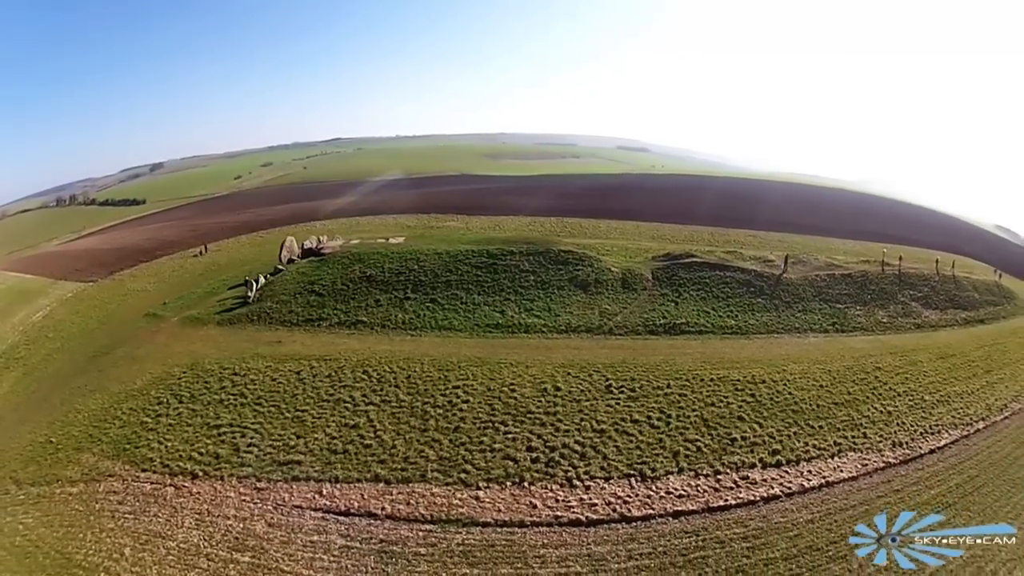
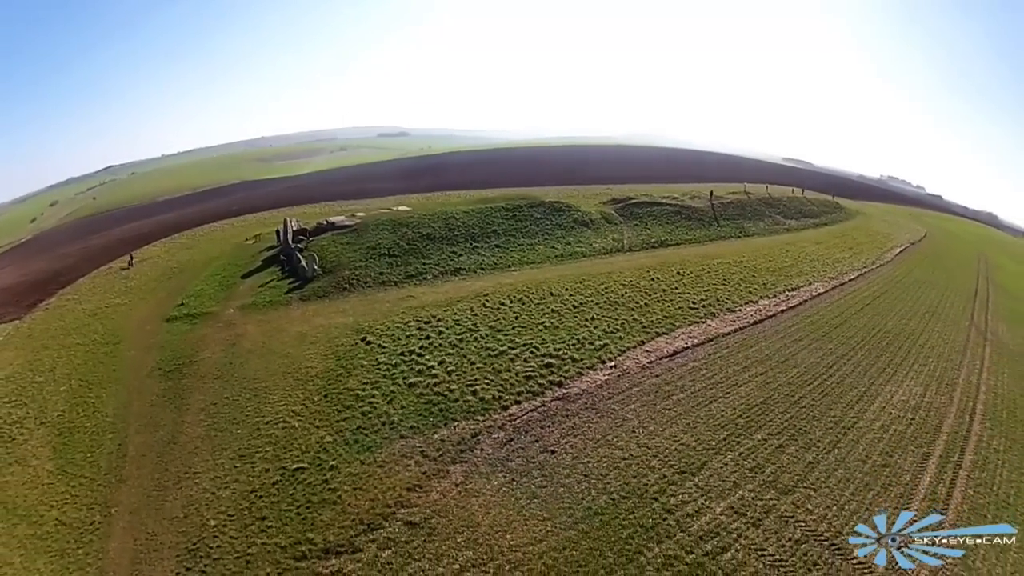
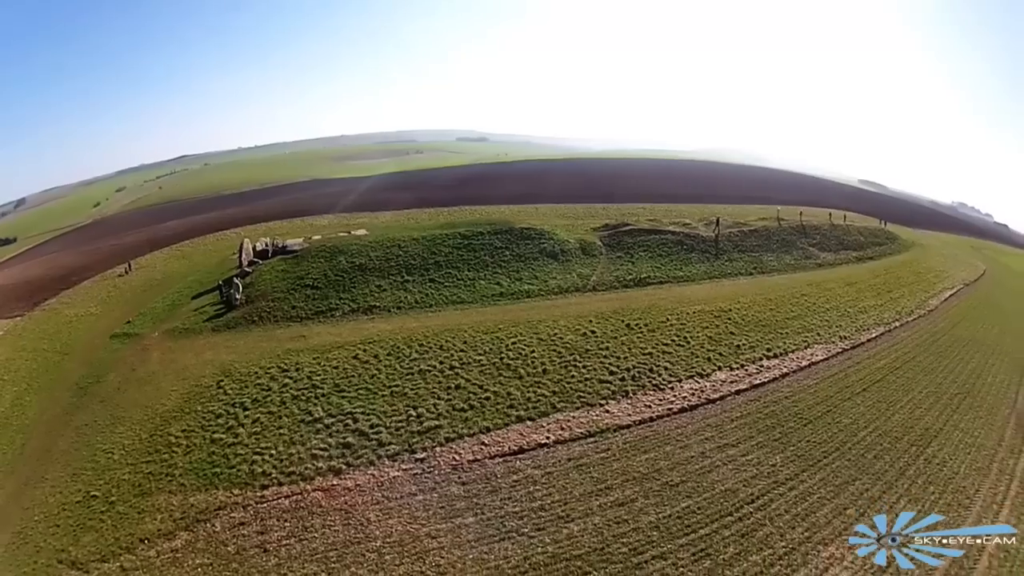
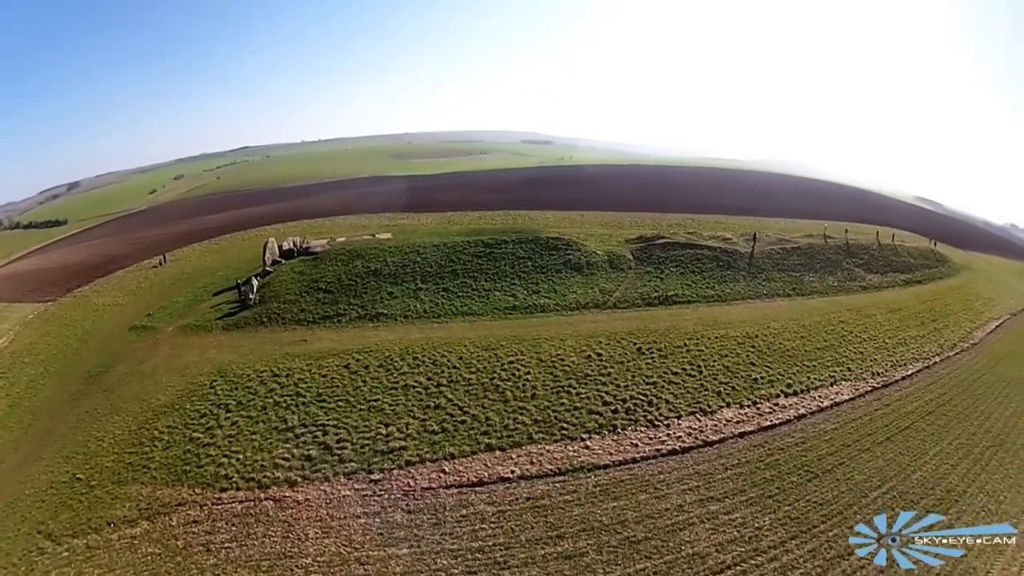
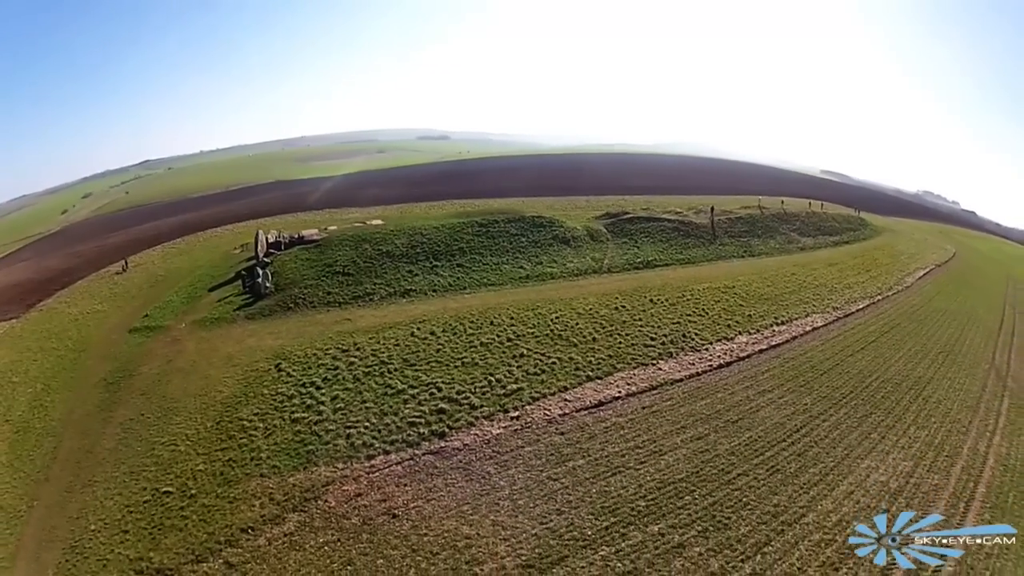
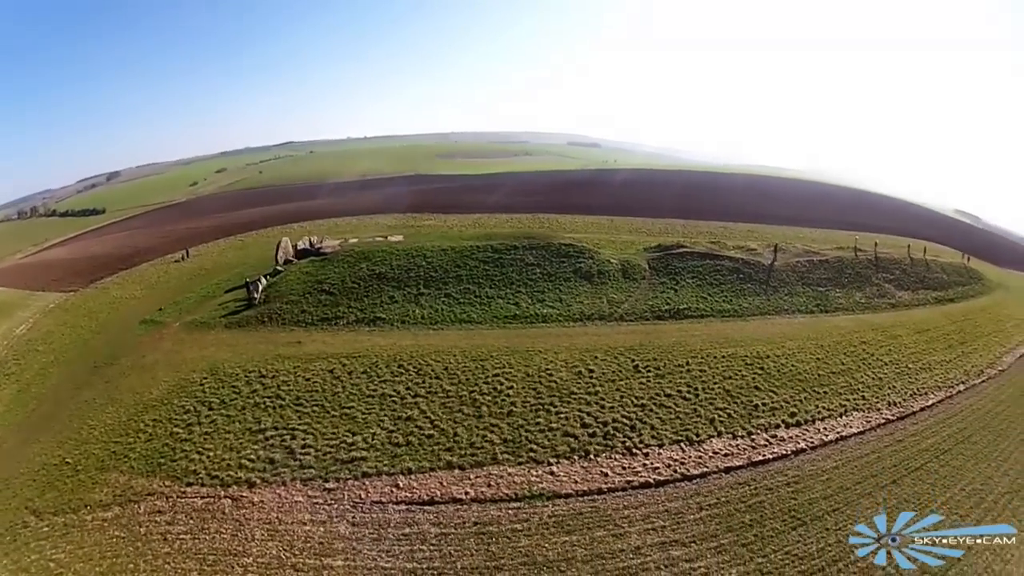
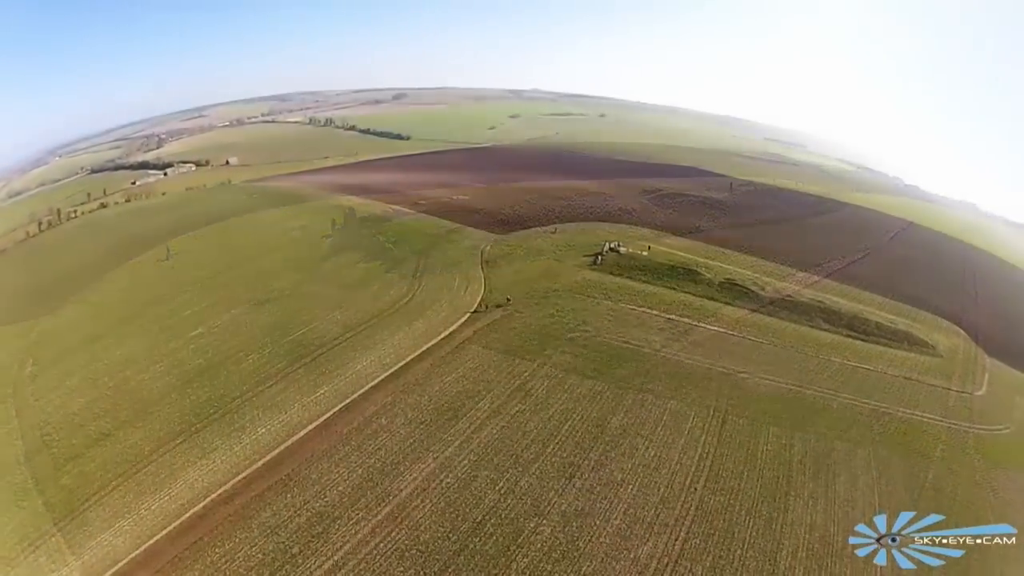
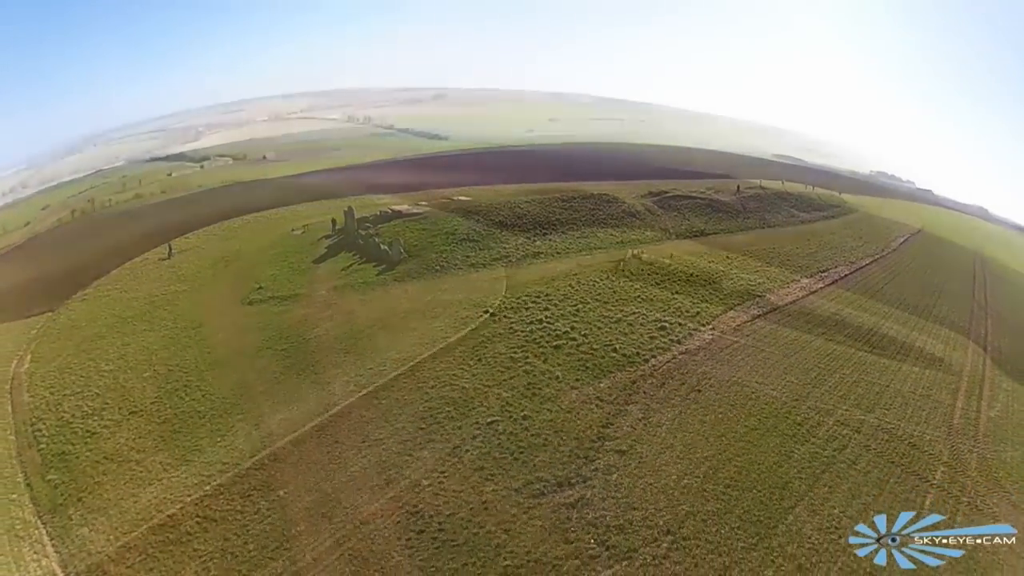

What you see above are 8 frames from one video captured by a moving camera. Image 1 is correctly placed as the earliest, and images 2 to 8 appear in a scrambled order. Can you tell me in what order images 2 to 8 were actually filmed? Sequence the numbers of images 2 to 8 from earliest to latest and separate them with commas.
6, 4, 3, 5, 2, 8, 7
